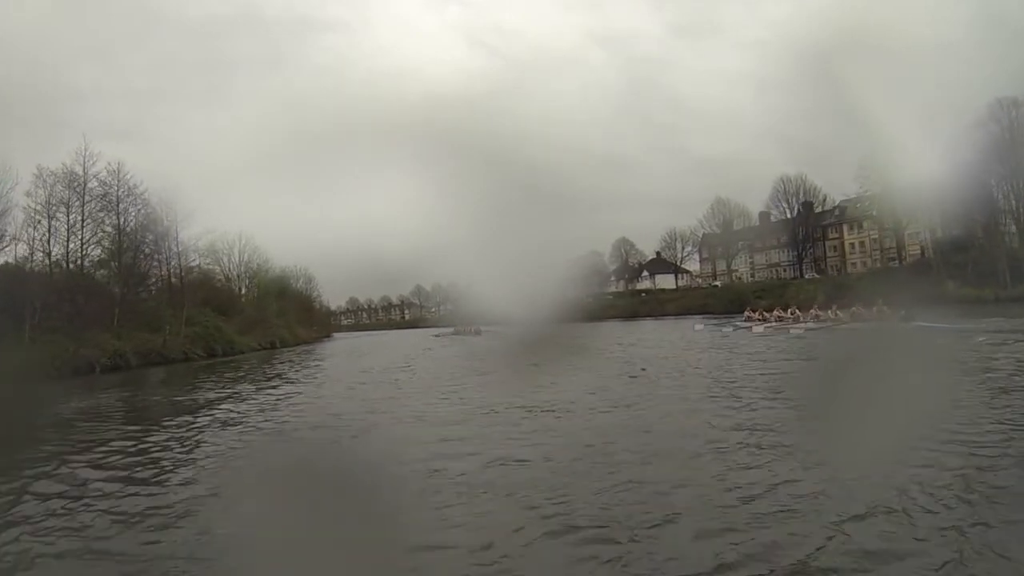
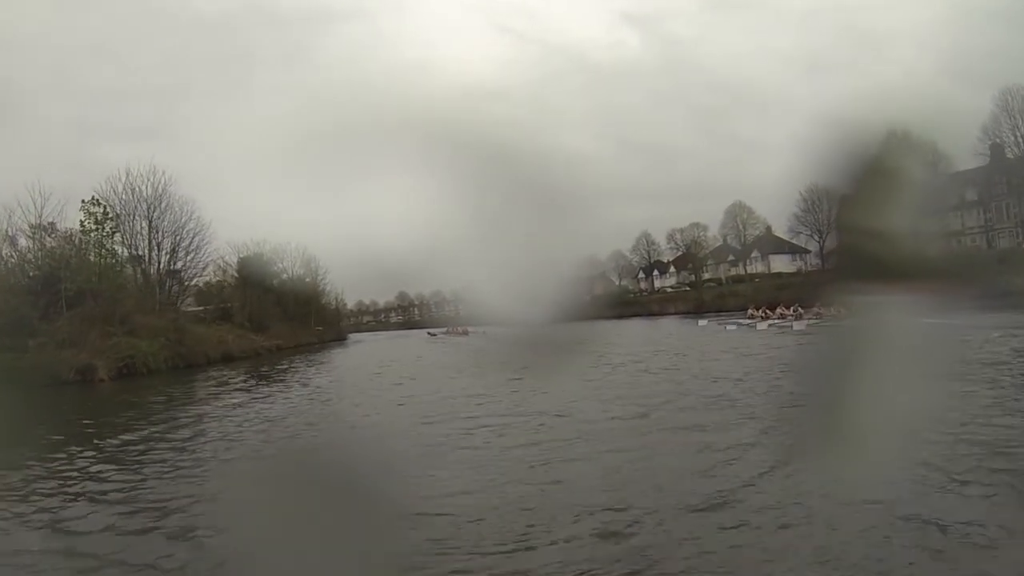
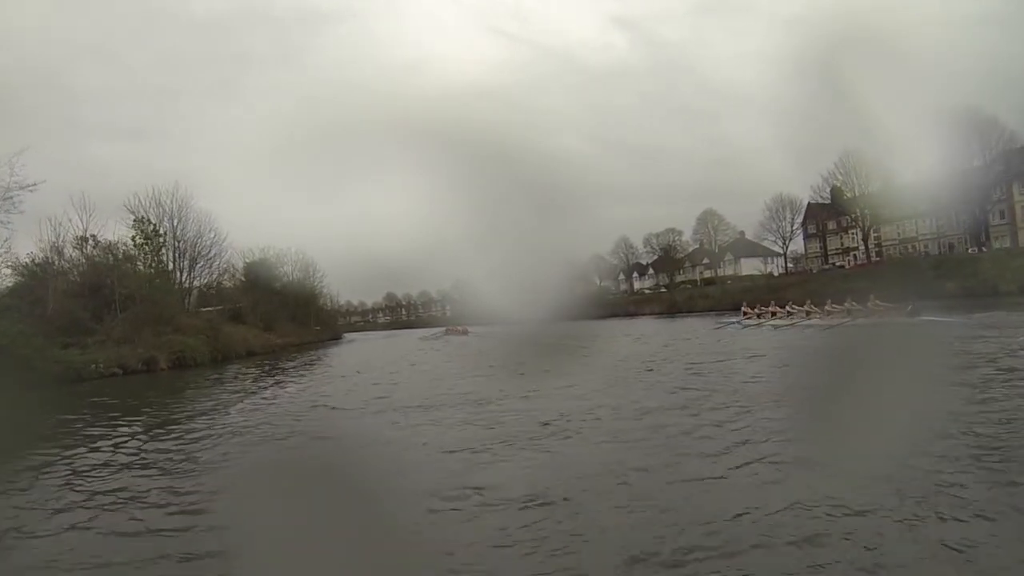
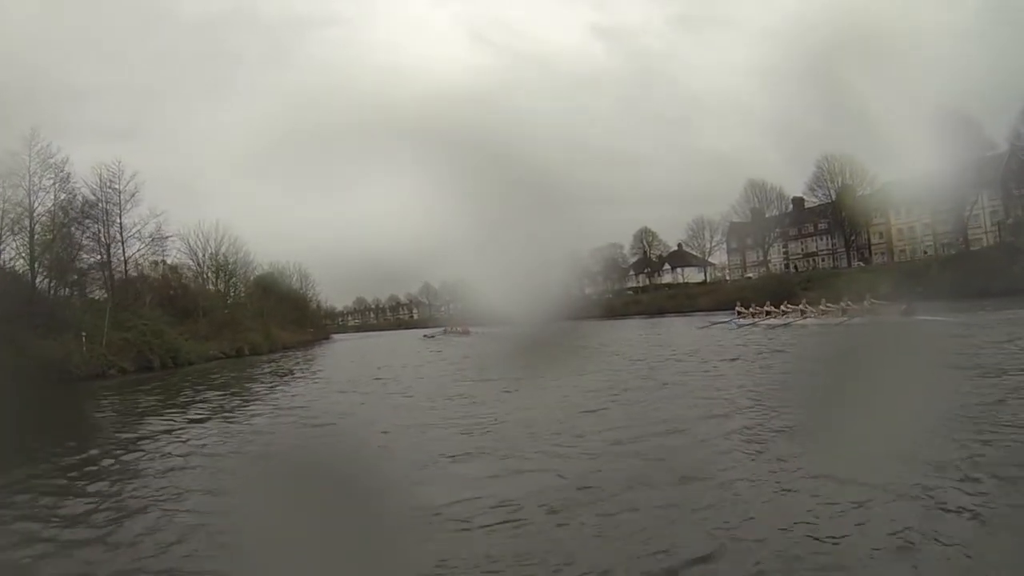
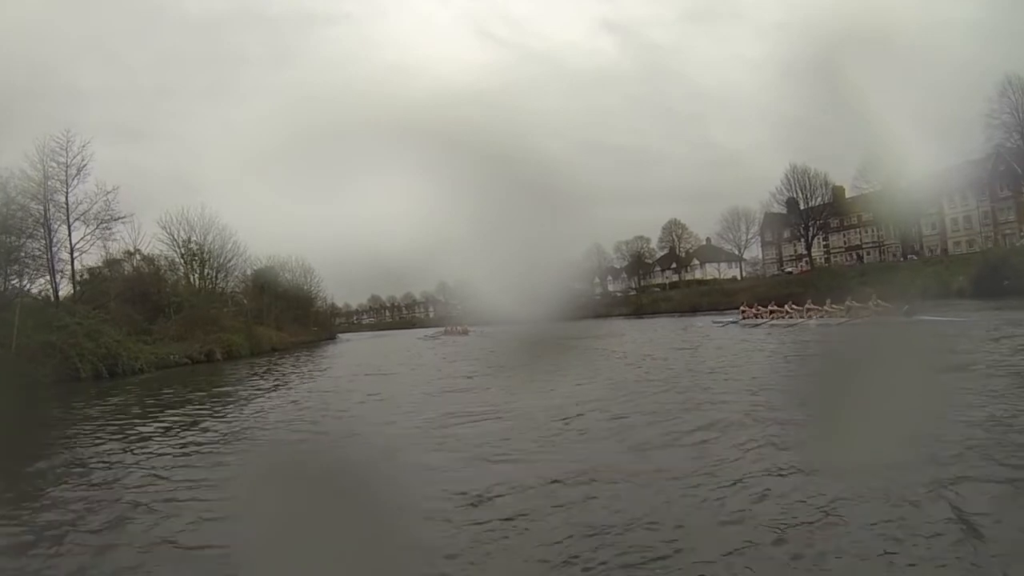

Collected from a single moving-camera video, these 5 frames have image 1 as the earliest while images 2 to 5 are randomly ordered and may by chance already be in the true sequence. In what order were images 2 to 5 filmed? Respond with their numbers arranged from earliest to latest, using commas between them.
4, 5, 3, 2
